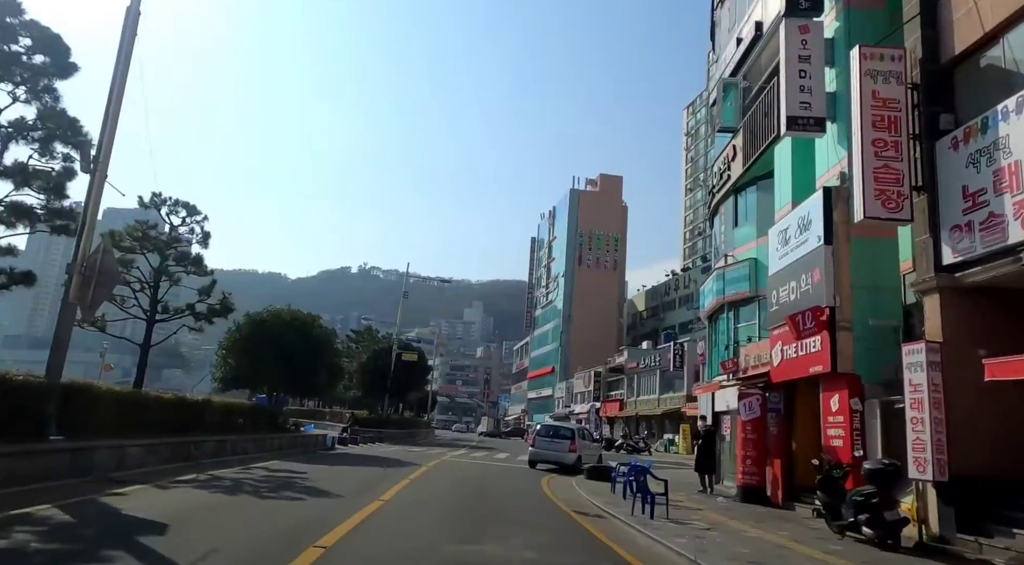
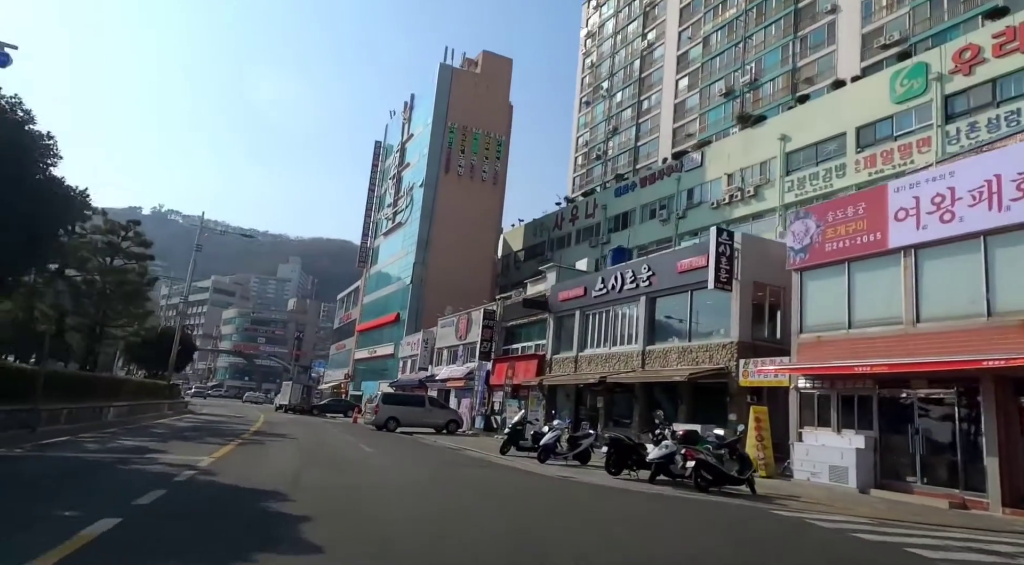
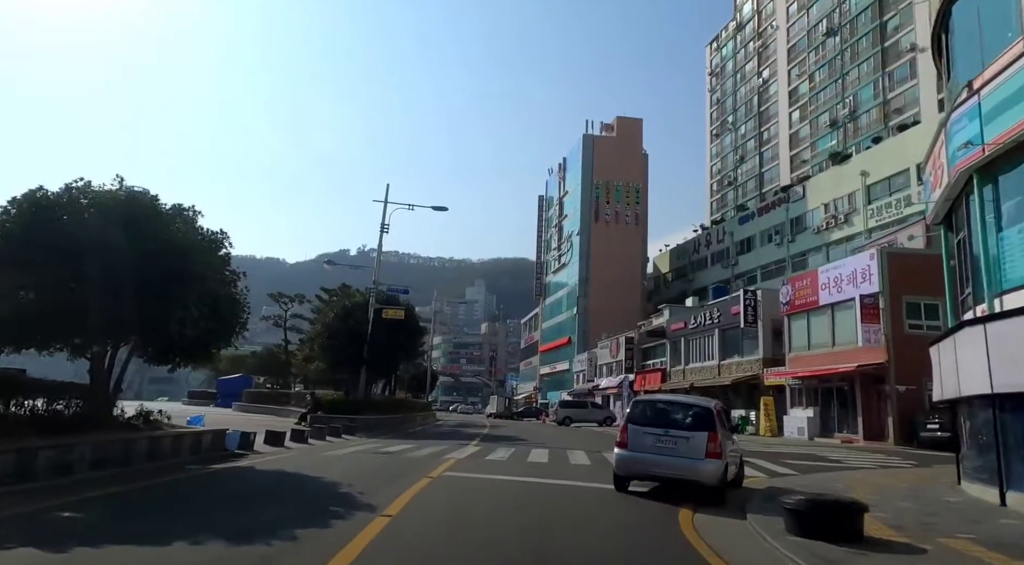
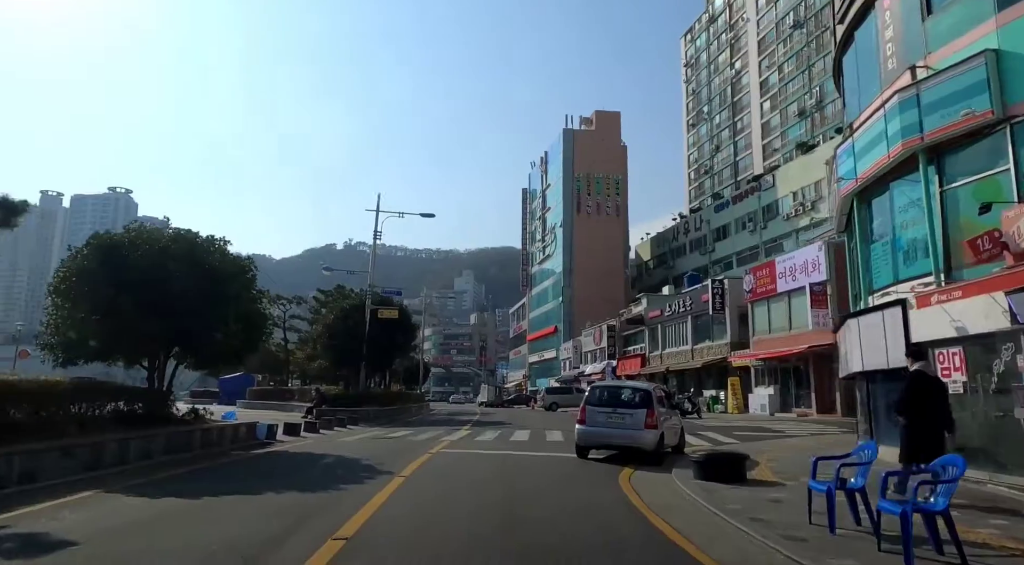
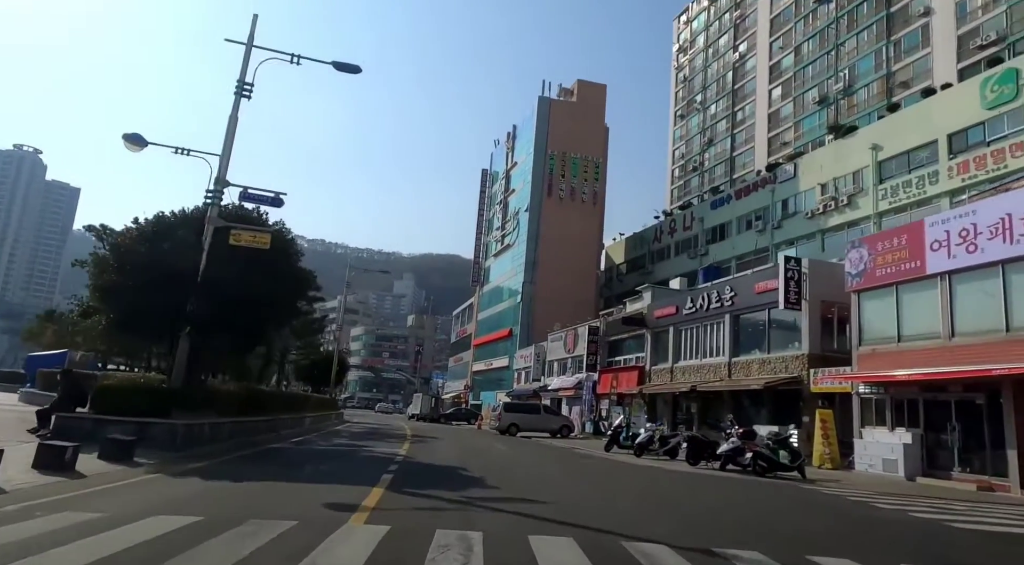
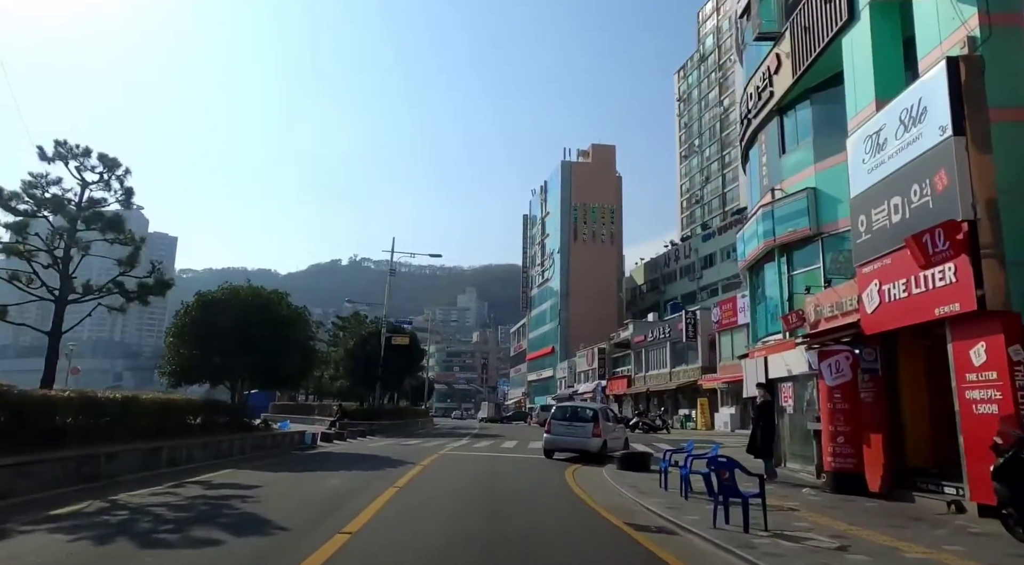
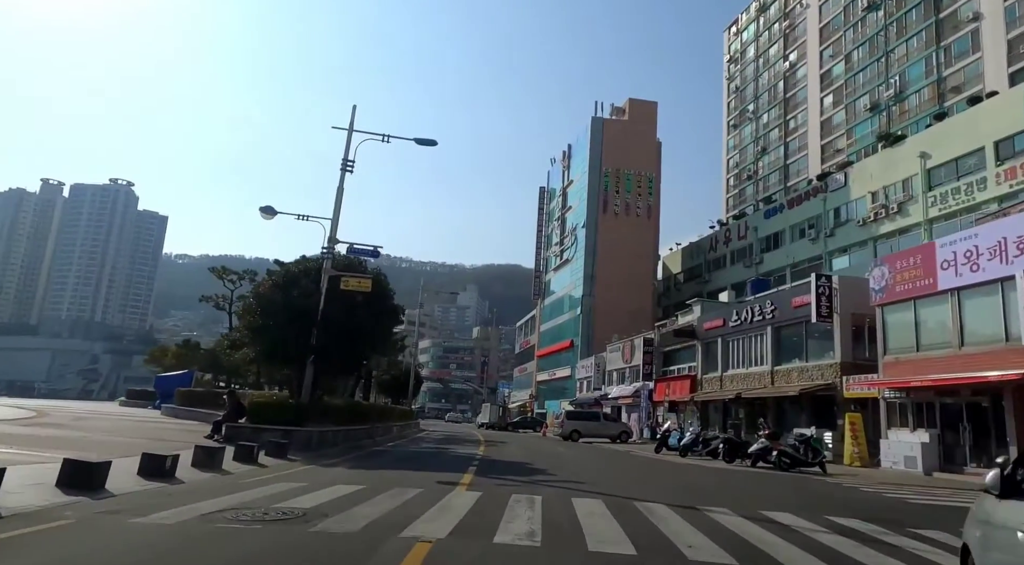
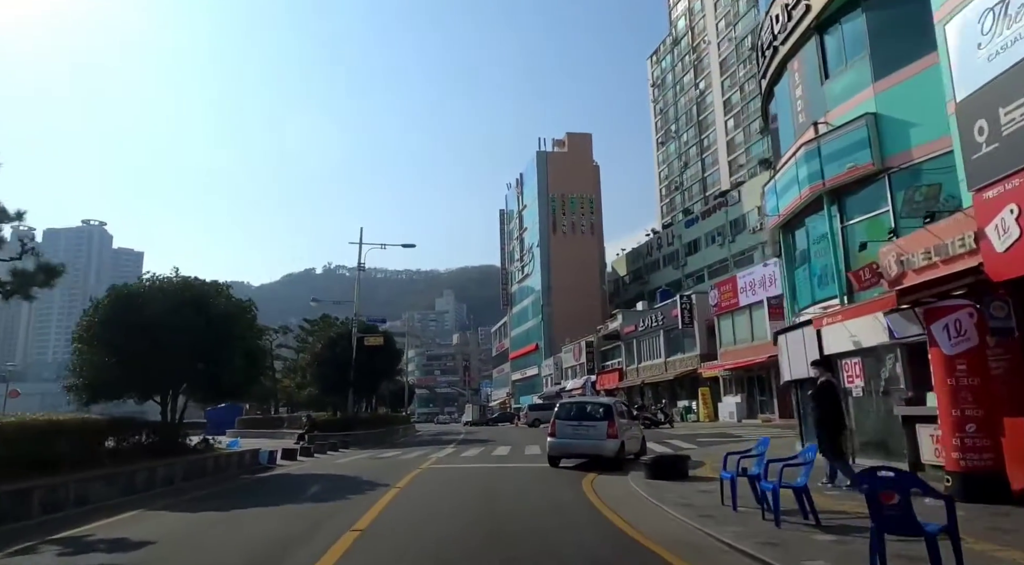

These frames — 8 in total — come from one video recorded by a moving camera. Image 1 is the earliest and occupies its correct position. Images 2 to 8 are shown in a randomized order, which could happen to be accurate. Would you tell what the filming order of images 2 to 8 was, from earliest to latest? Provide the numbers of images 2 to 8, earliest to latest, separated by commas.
6, 8, 4, 3, 7, 5, 2
